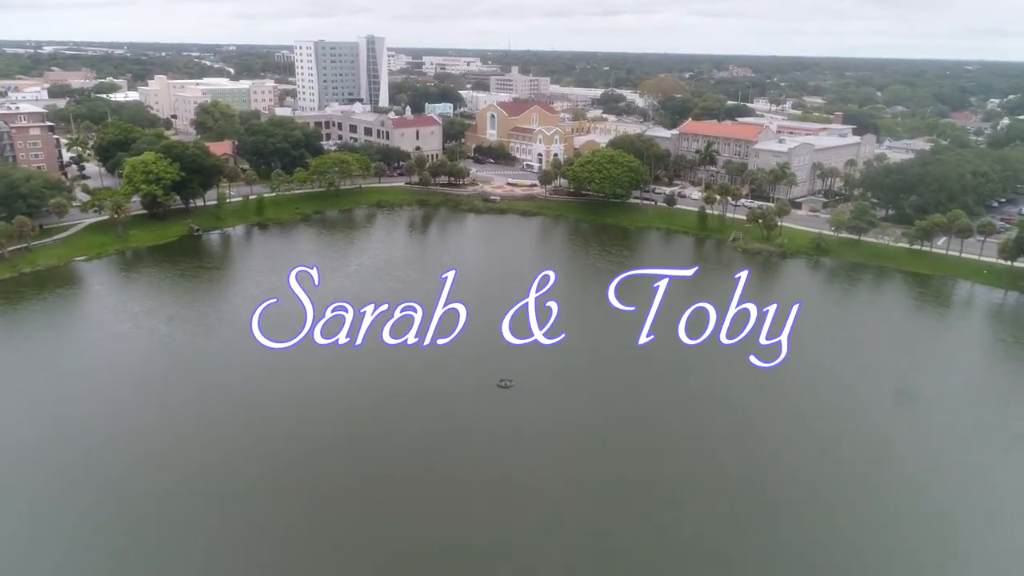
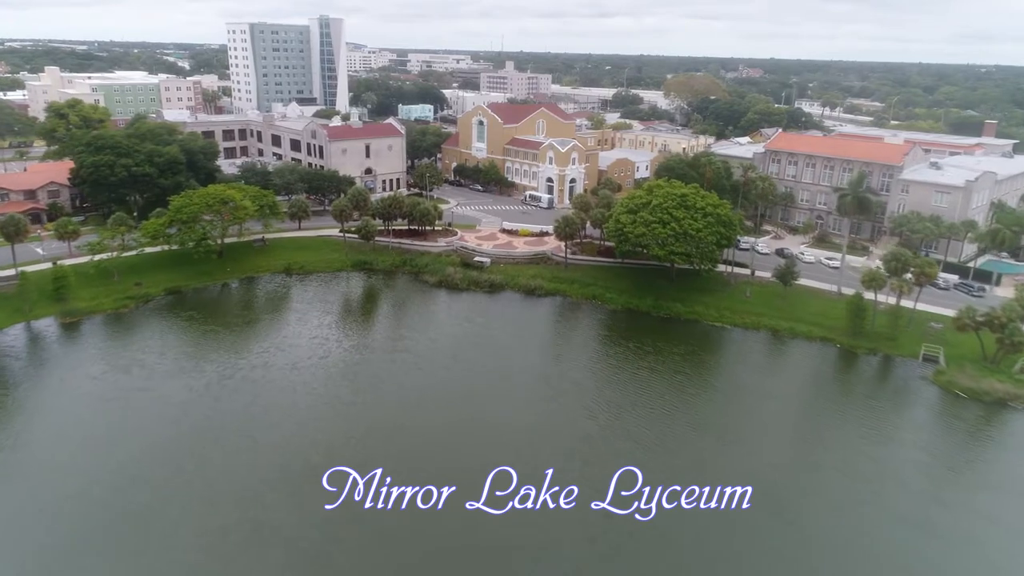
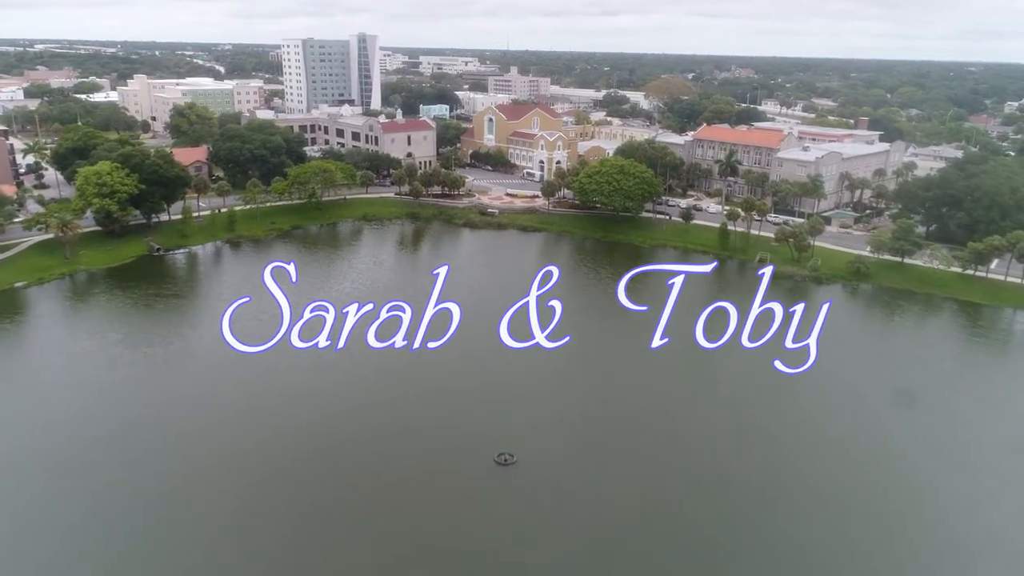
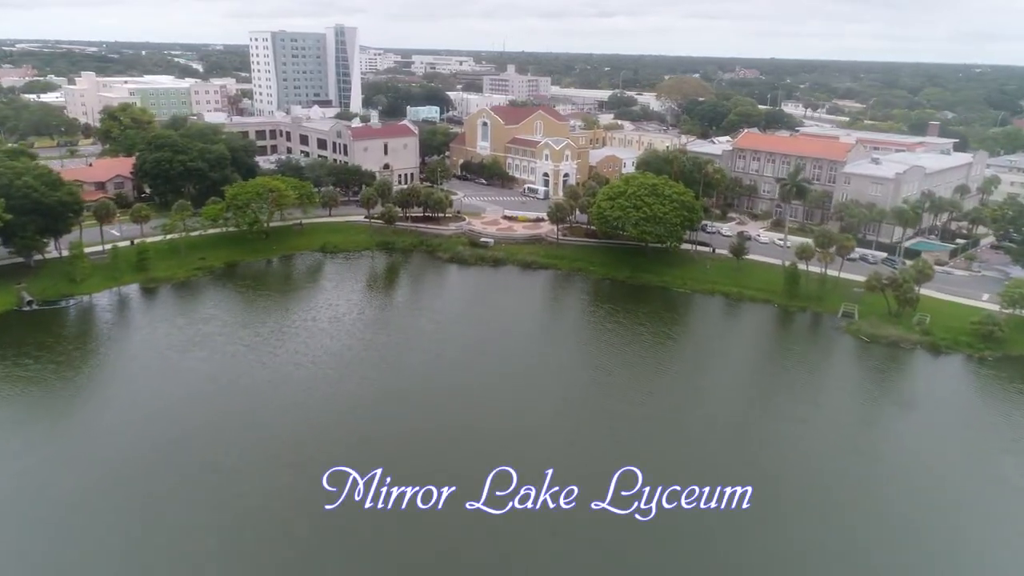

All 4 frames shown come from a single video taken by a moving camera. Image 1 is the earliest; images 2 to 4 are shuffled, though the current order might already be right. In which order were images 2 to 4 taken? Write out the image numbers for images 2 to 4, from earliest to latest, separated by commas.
3, 4, 2
